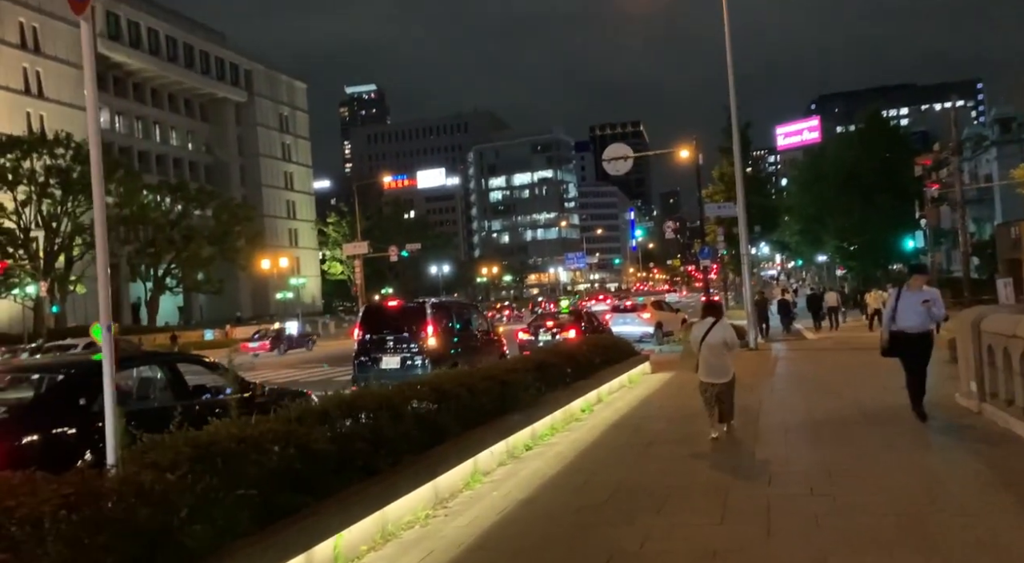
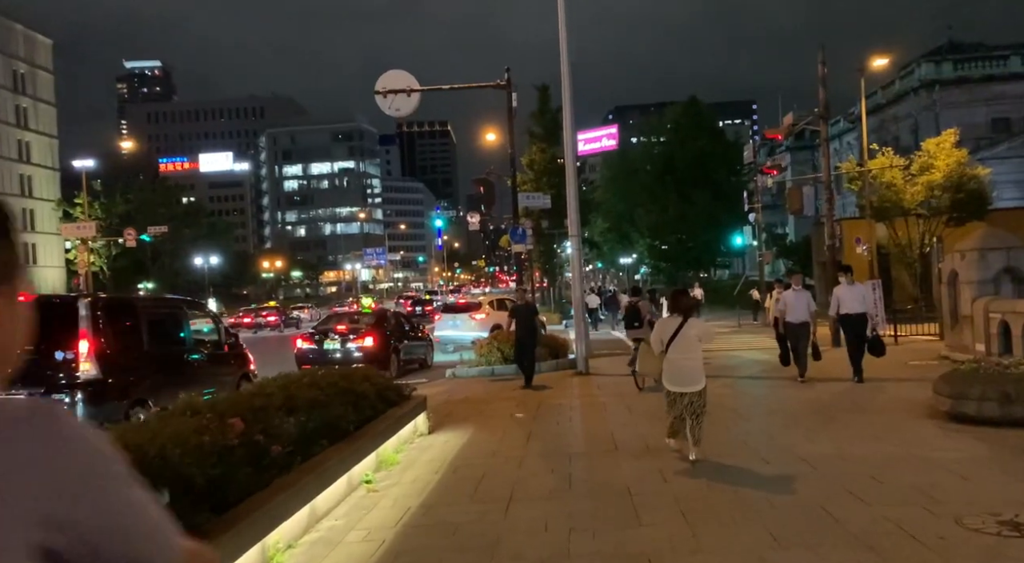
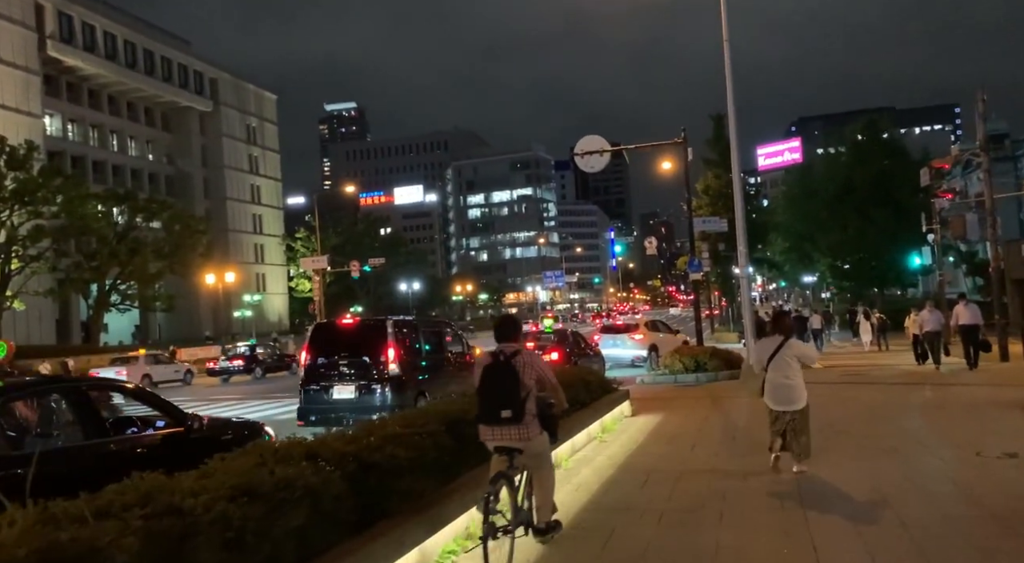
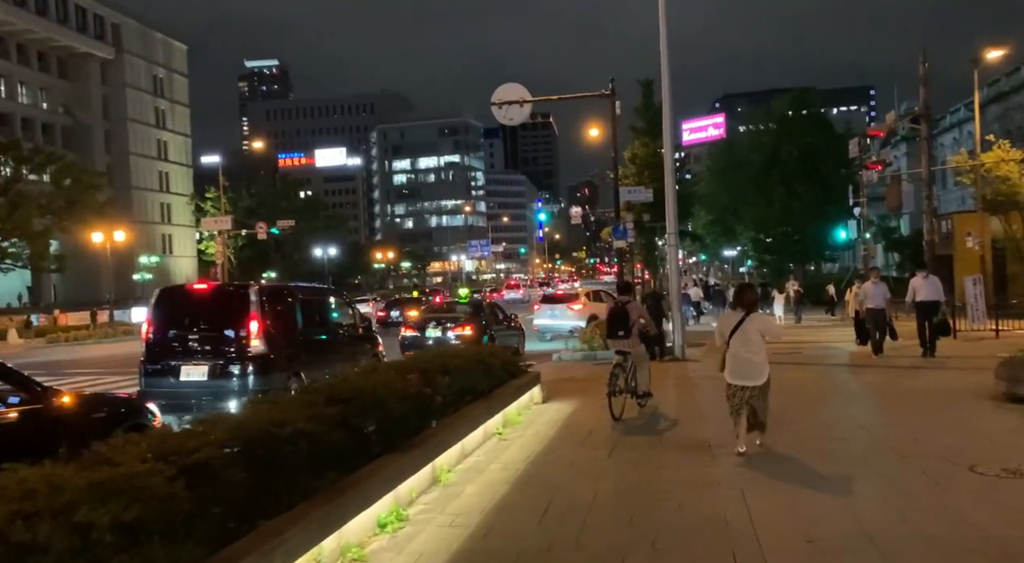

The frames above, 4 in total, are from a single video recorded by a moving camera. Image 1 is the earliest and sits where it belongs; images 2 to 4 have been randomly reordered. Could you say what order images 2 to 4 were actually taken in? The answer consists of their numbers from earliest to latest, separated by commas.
3, 4, 2
